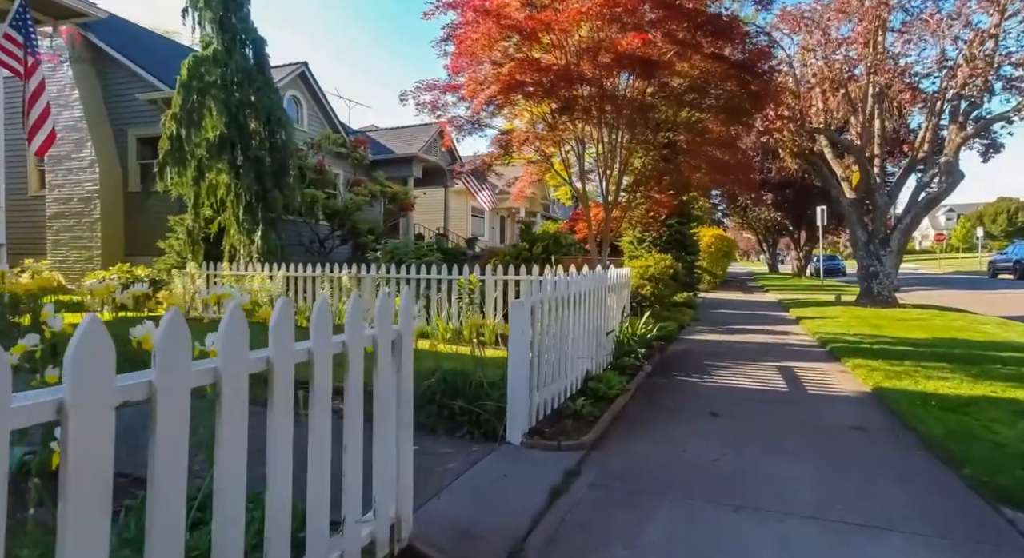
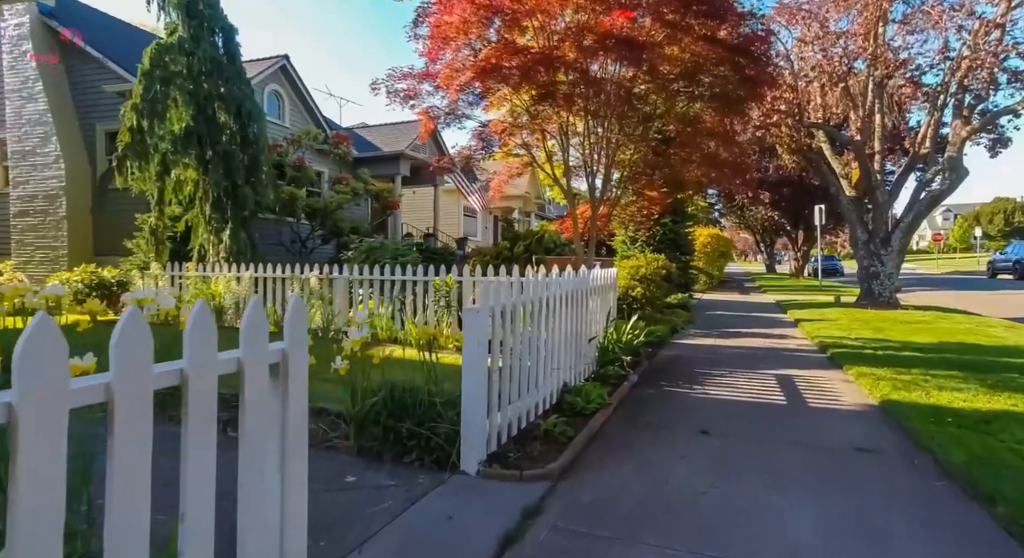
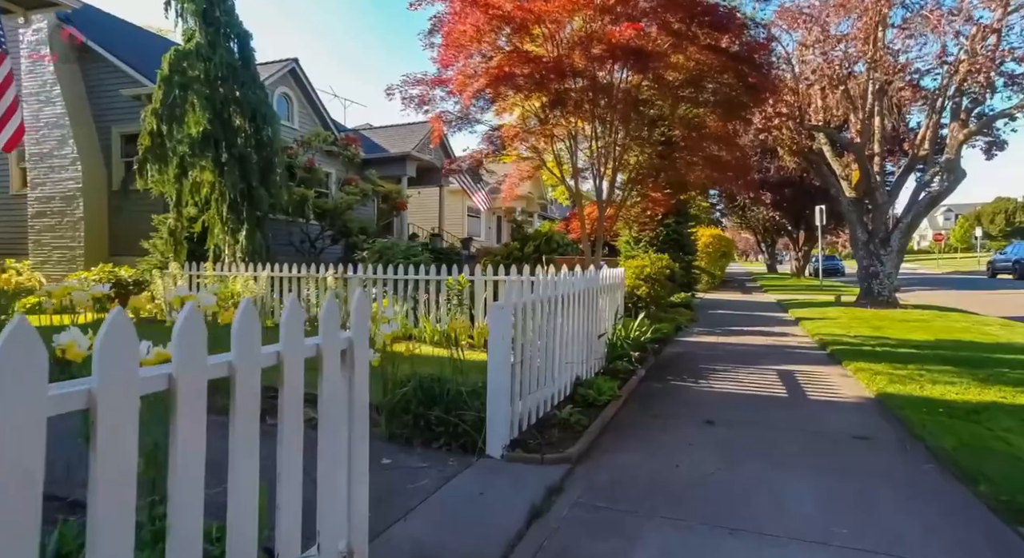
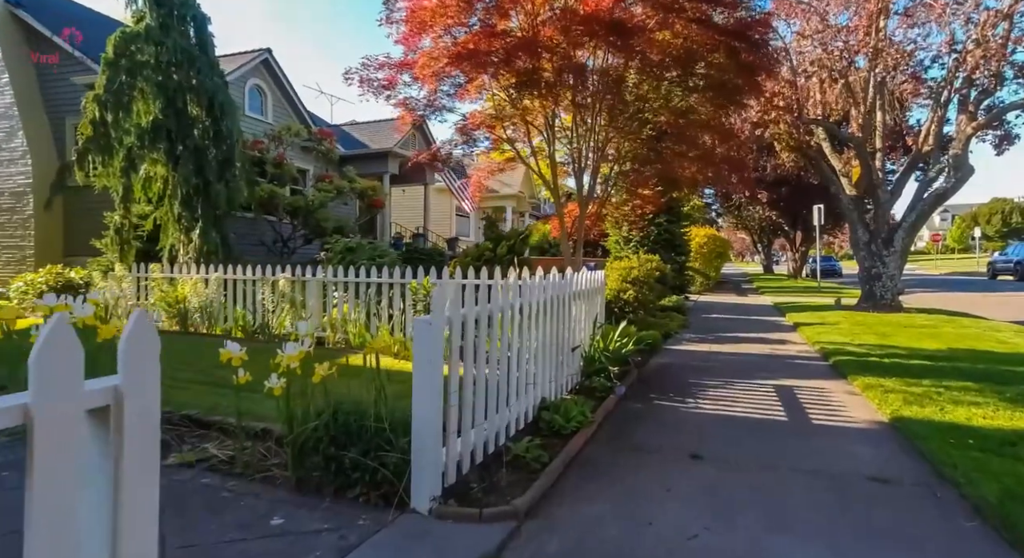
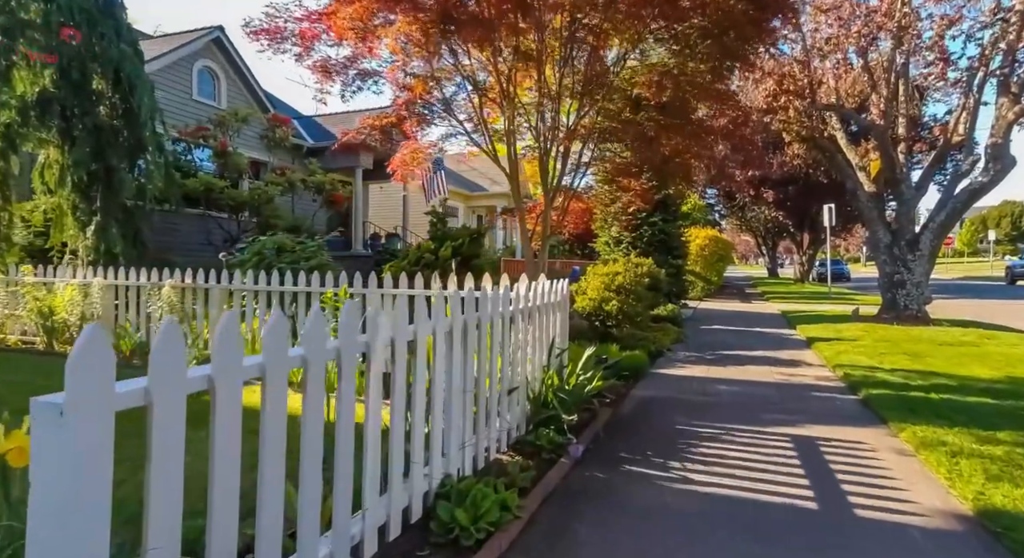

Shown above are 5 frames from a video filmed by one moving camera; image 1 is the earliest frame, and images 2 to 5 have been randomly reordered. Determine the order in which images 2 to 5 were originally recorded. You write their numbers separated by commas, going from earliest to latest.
3, 2, 4, 5
